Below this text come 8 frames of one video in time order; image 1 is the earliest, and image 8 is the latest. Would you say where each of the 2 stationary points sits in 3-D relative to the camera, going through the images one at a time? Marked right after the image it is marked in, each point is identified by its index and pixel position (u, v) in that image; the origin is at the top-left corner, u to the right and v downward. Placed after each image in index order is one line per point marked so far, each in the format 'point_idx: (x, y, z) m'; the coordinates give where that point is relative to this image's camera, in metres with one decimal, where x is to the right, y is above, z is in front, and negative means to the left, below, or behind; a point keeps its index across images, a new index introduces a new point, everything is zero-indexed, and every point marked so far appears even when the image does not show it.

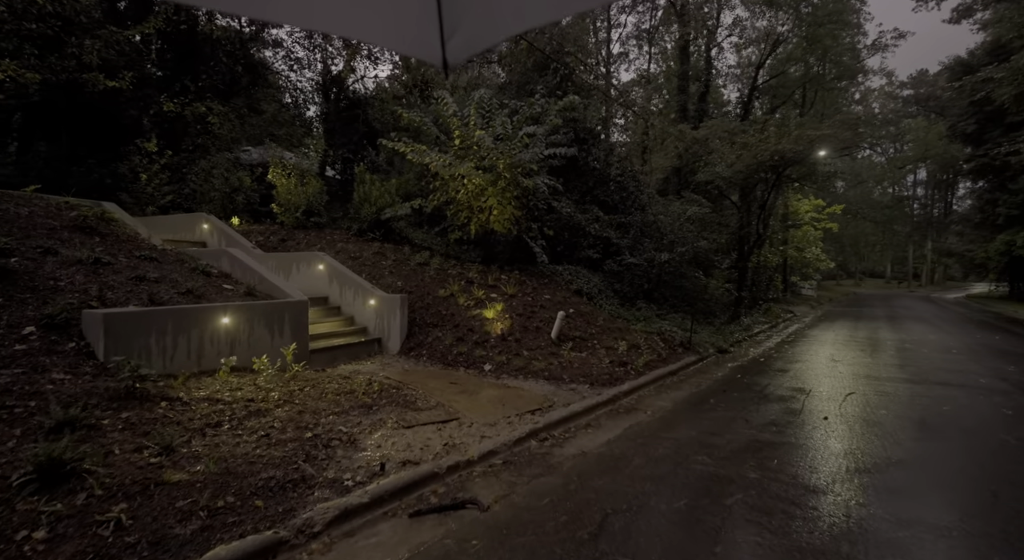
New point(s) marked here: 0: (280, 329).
0: (-3.0, -0.6, +6.4) m
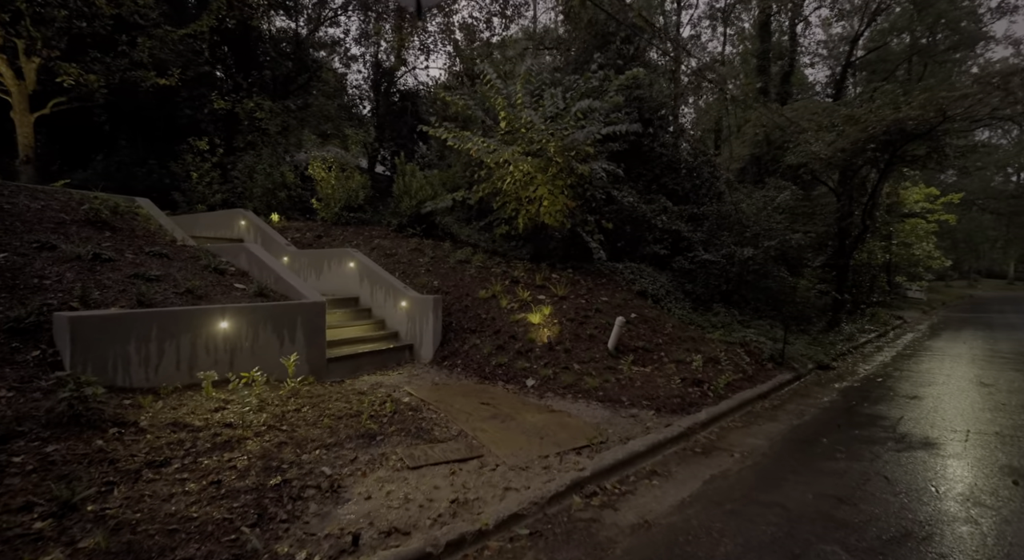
0: (-2.5, -0.6, +5.6) m
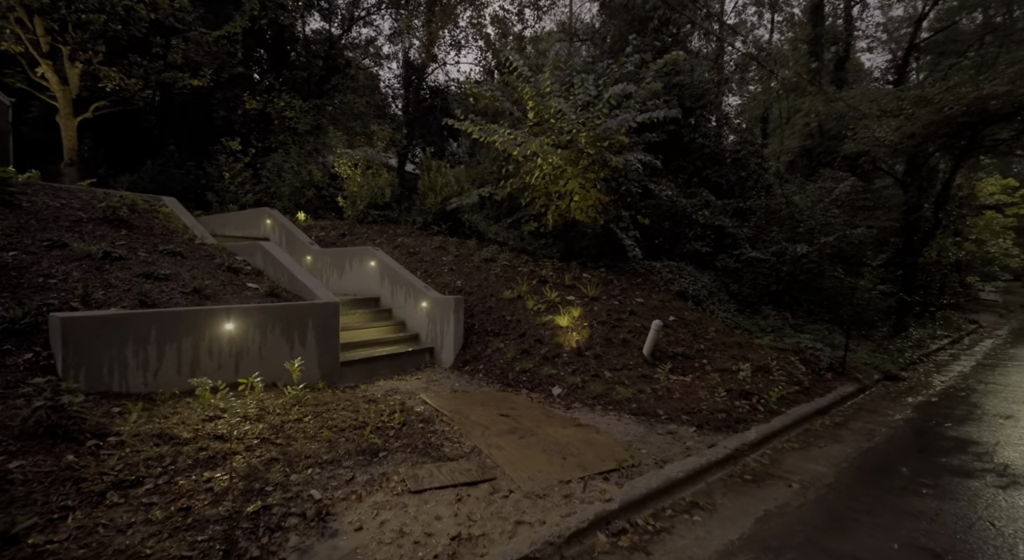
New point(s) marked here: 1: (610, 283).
0: (-2.3, -0.6, +5.3) m
1: (+1.5, -0.1, +7.9) m
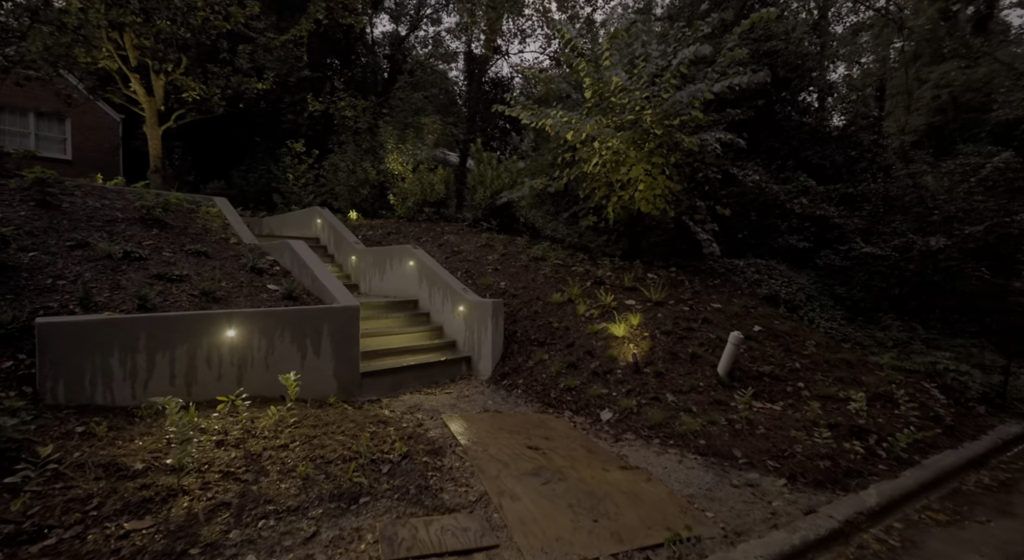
0: (-1.9, -0.6, +4.7) m
1: (+2.3, -0.1, +6.7) m
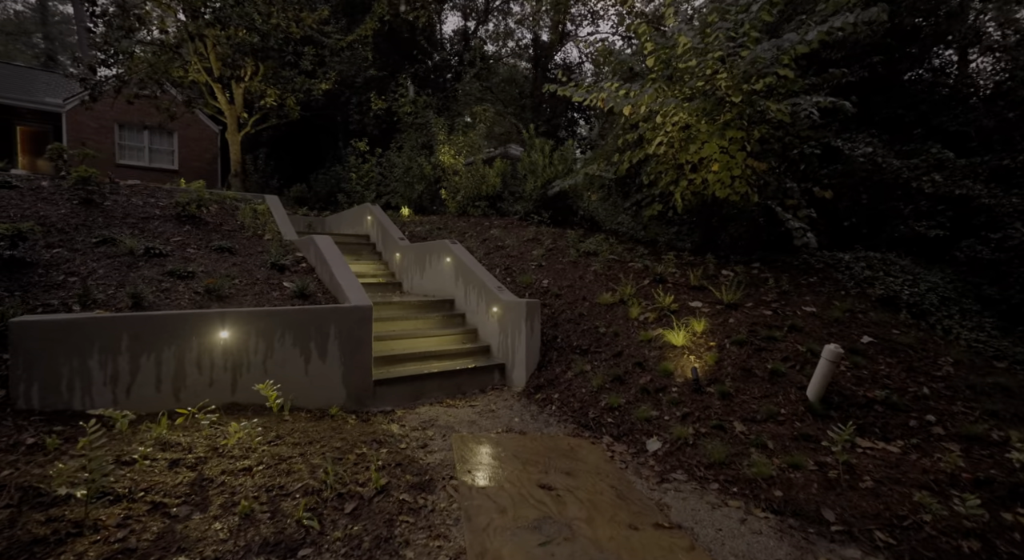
0: (-1.7, -0.6, +4.3) m
1: (+2.8, -0.1, +5.5) m
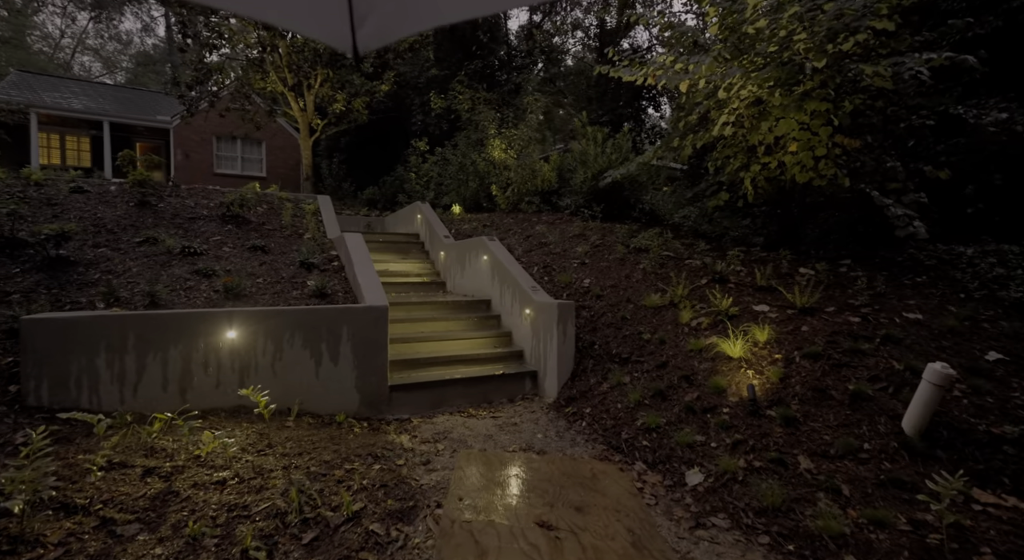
0: (-1.5, -0.6, +4.0) m
1: (+3.1, -0.1, +4.5) m
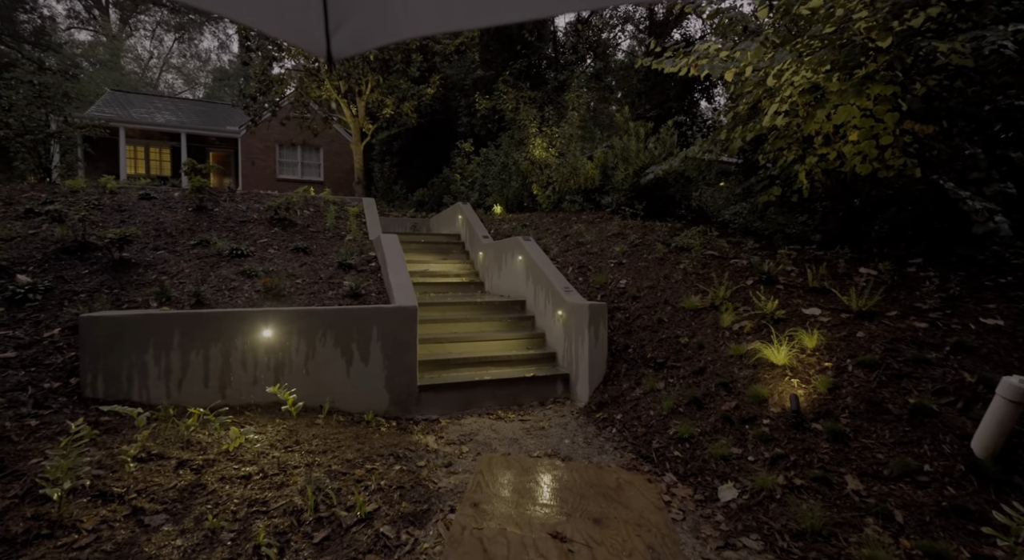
0: (-1.3, -0.6, +4.1) m
1: (+3.3, -0.1, +4.1) m
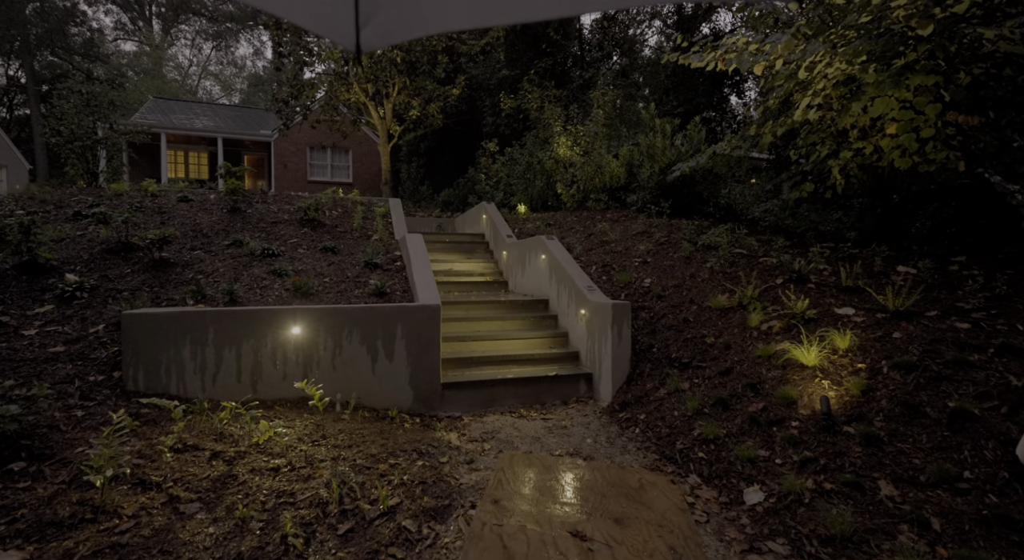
0: (-1.1, -0.6, +4.2) m
1: (+3.5, -0.1, +3.9) m
